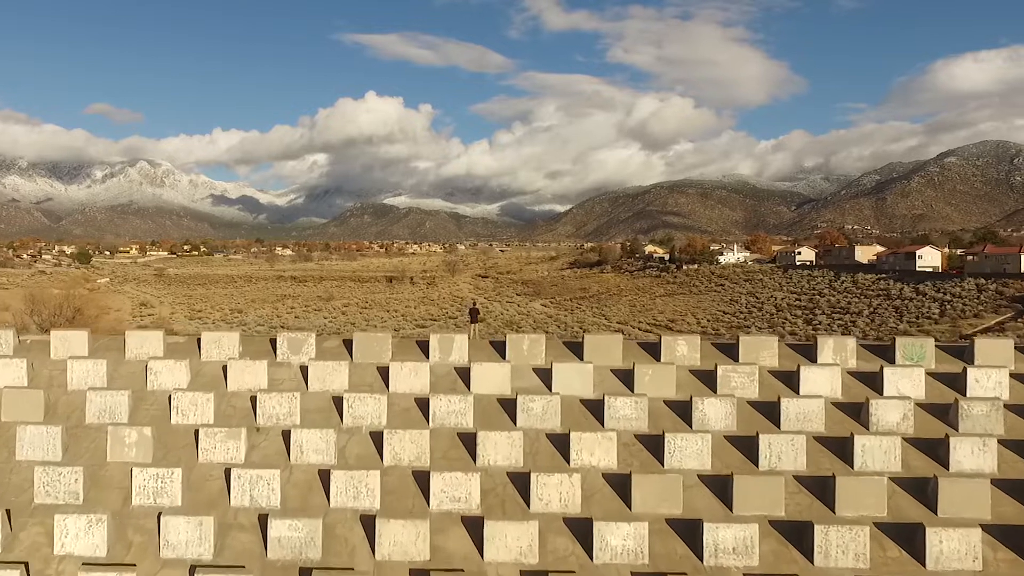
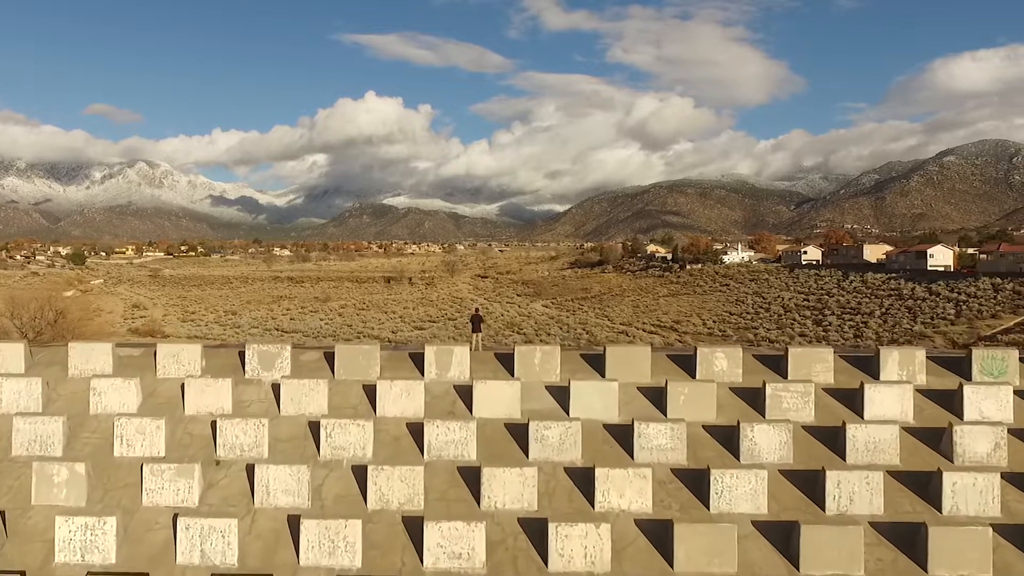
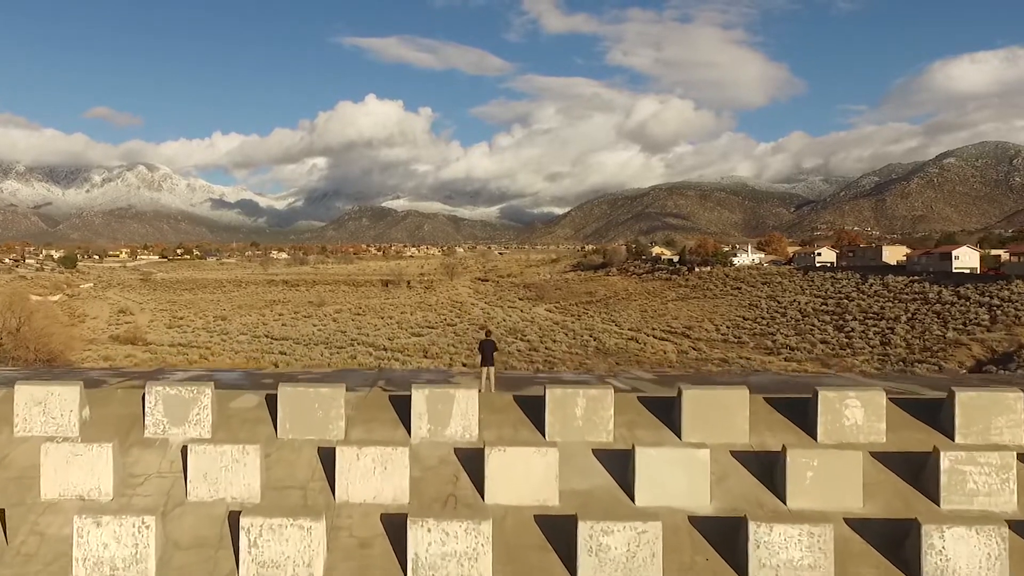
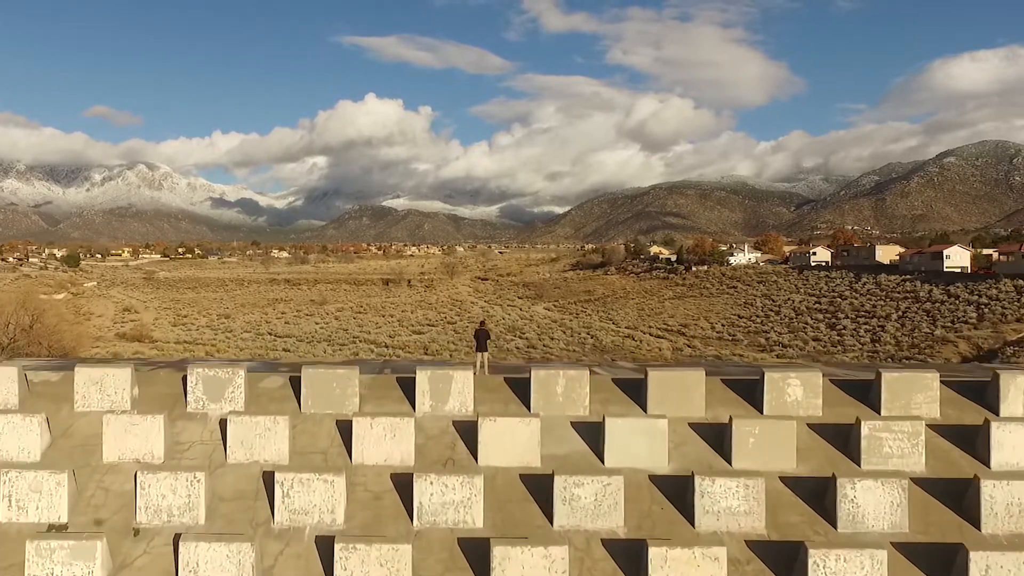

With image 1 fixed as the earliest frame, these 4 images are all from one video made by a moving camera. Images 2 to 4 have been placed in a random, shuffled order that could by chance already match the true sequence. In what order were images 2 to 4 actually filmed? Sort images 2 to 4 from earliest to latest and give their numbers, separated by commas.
2, 4, 3
